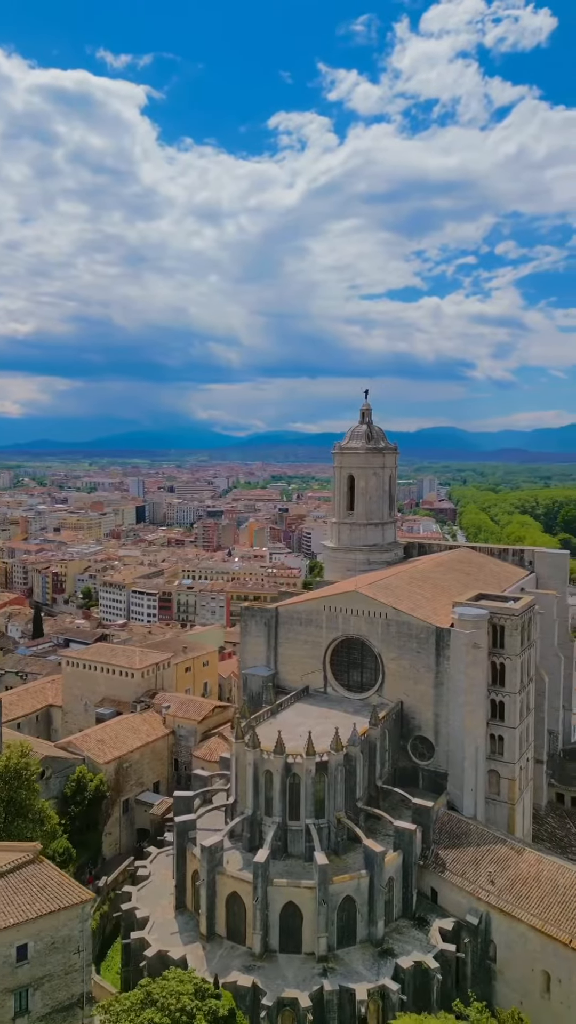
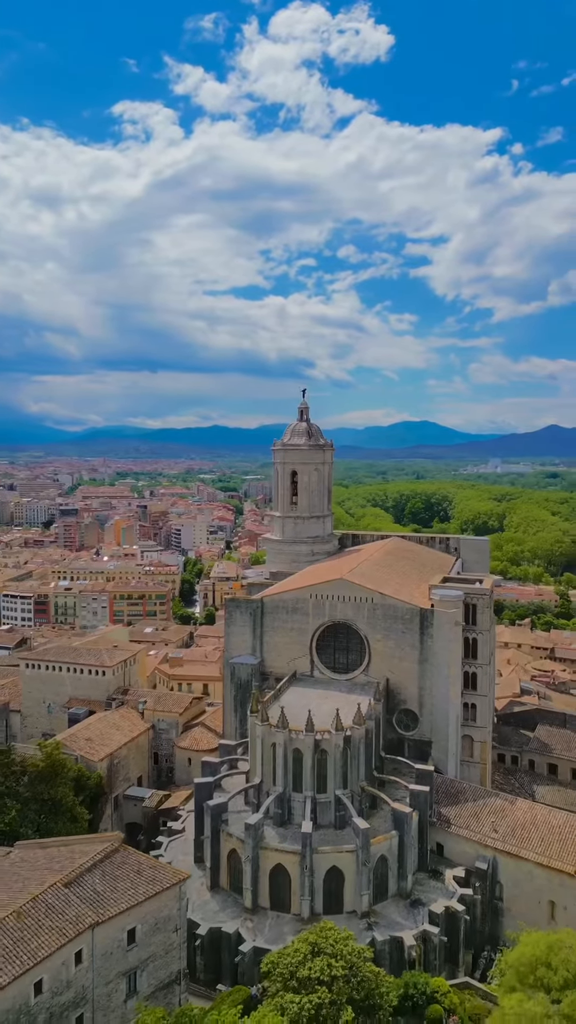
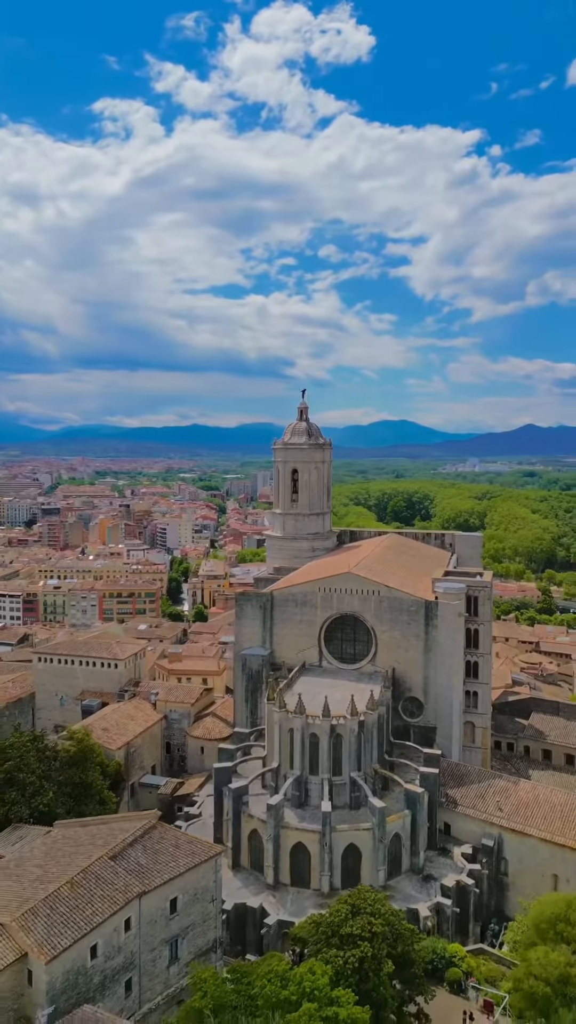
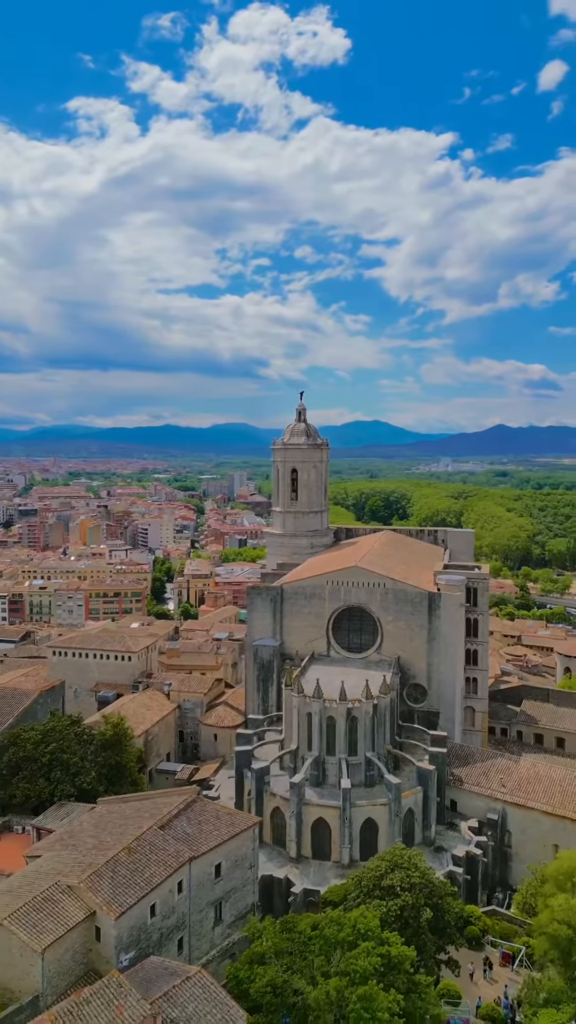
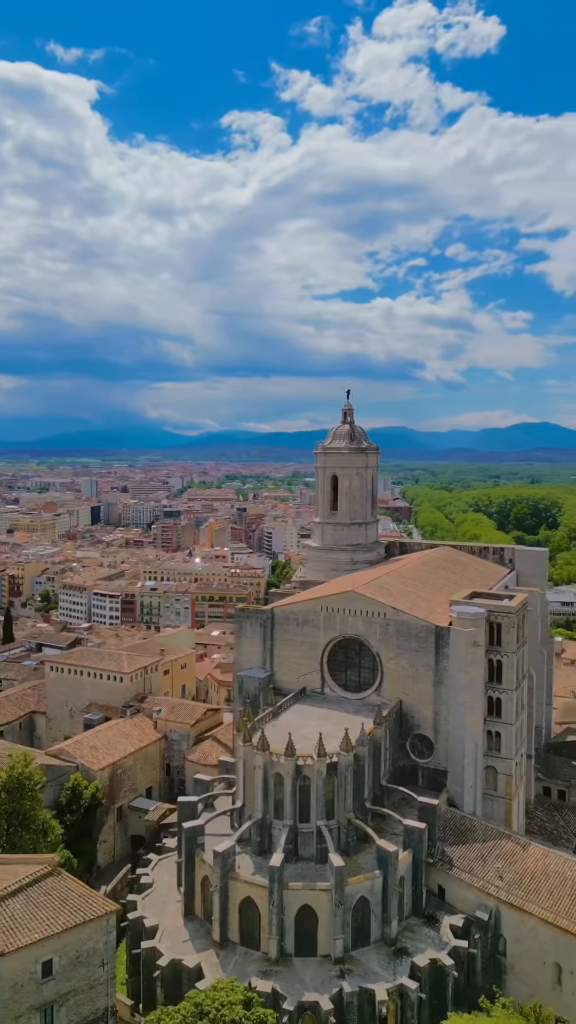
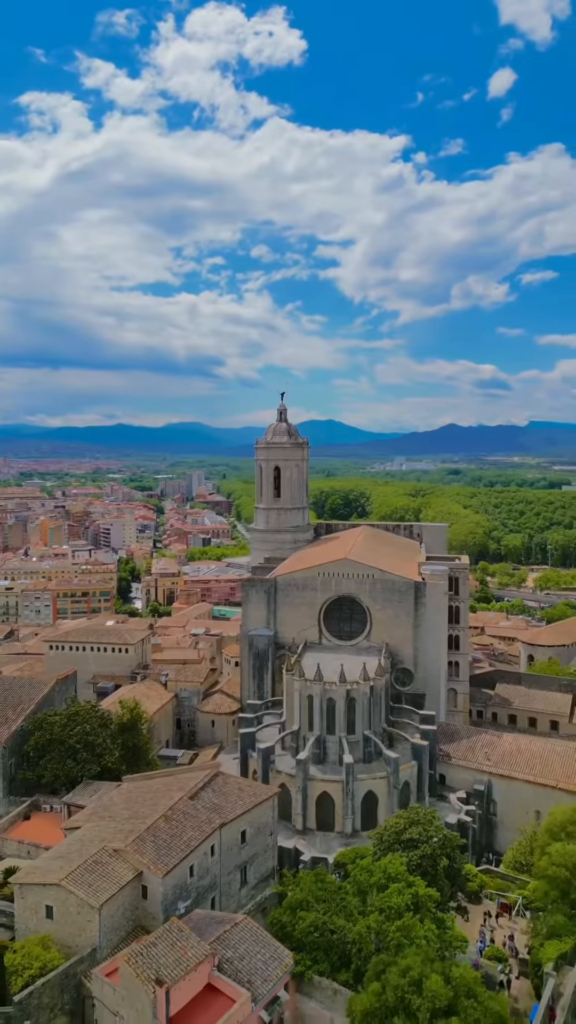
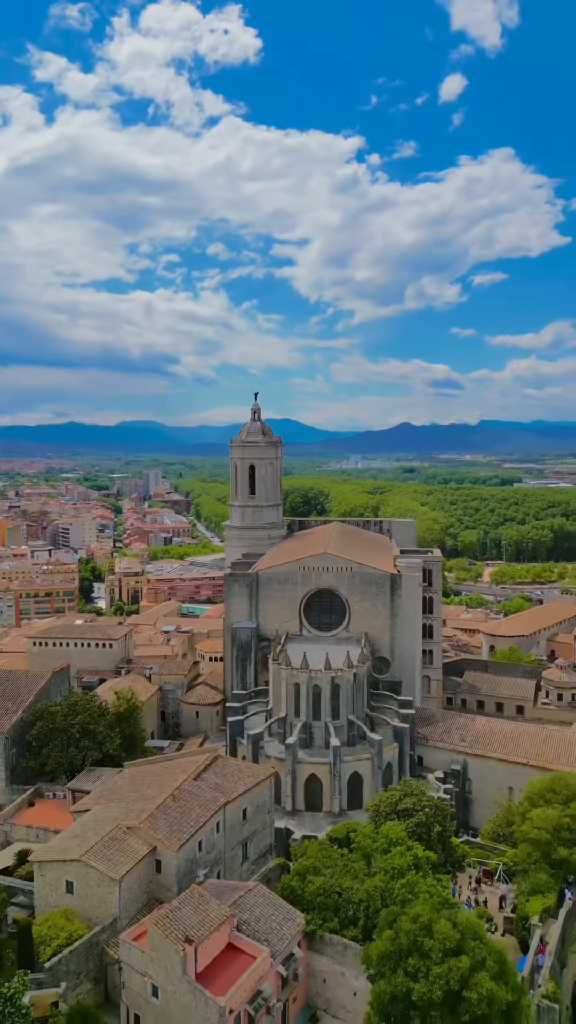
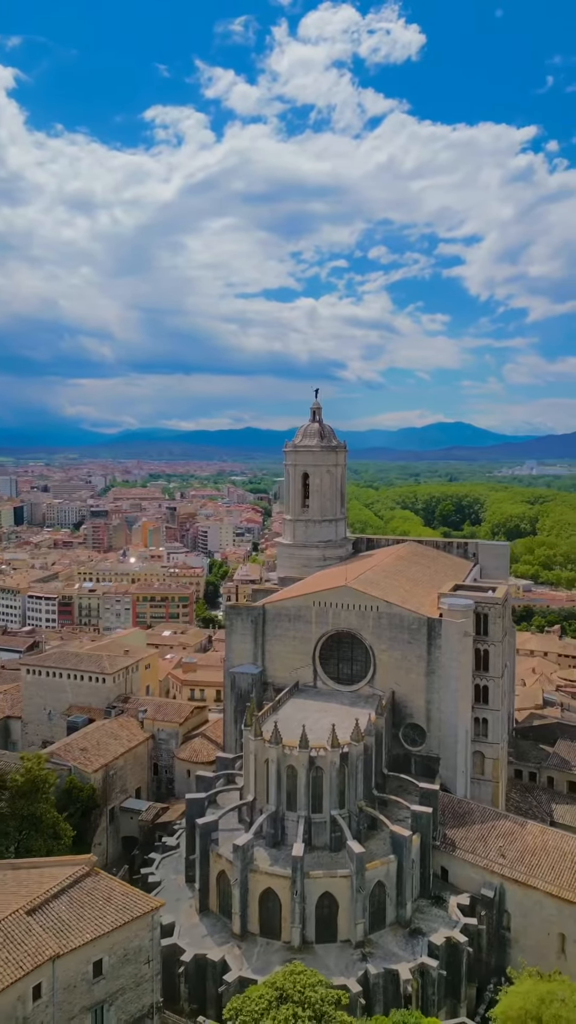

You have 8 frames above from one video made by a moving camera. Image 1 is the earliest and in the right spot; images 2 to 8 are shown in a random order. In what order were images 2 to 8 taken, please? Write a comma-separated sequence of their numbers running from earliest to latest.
5, 8, 2, 3, 4, 6, 7
